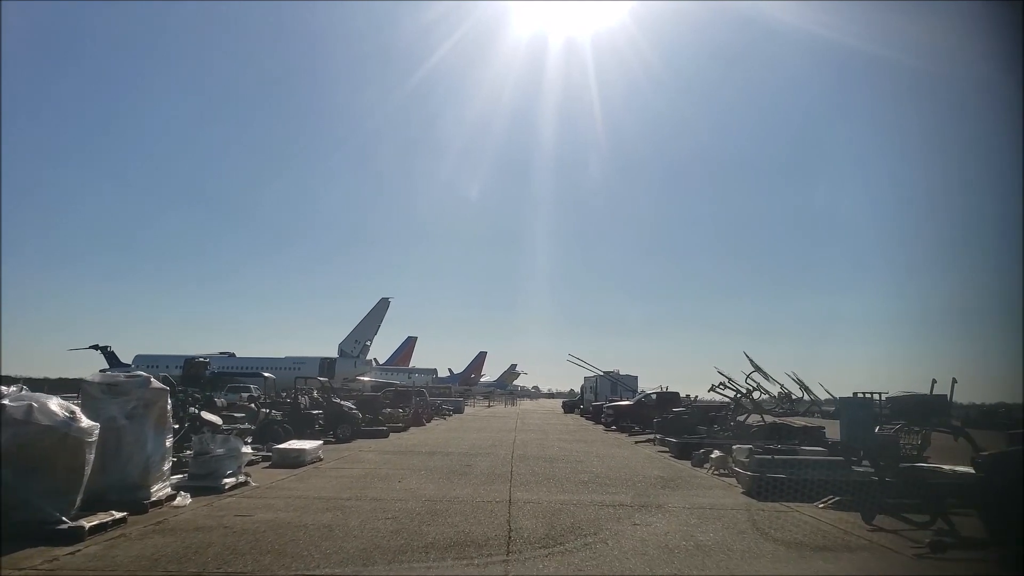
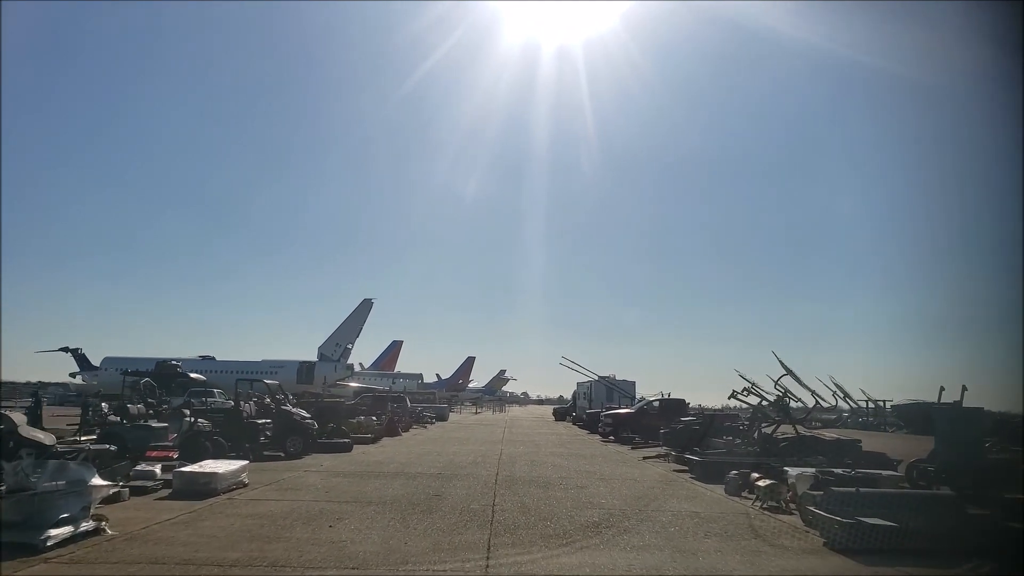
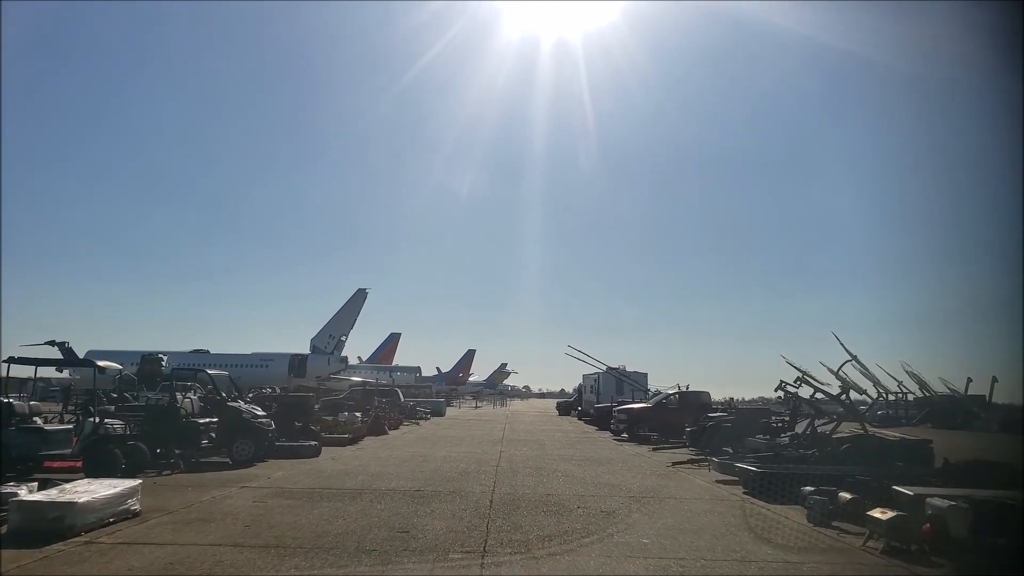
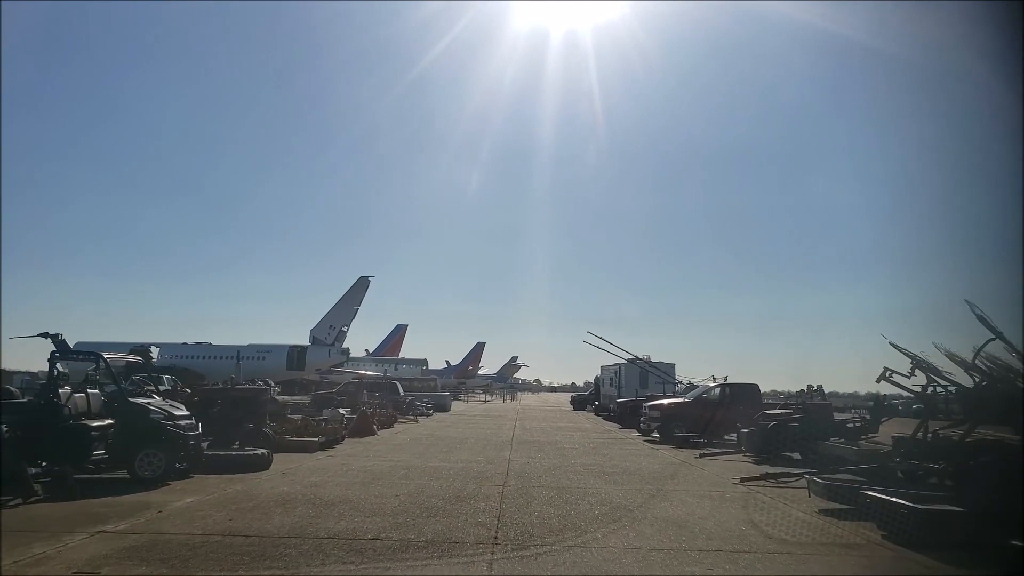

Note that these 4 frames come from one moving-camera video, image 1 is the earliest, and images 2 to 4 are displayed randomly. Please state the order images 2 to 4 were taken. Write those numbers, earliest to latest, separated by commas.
2, 3, 4
